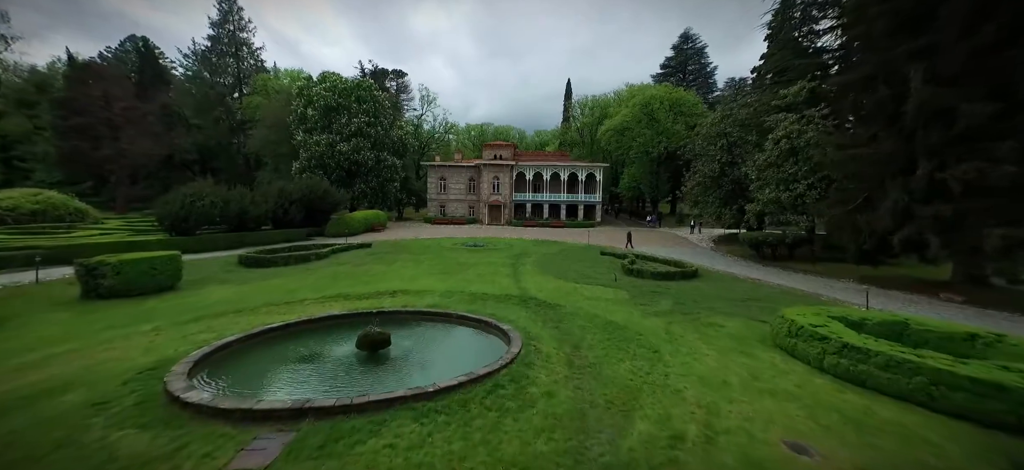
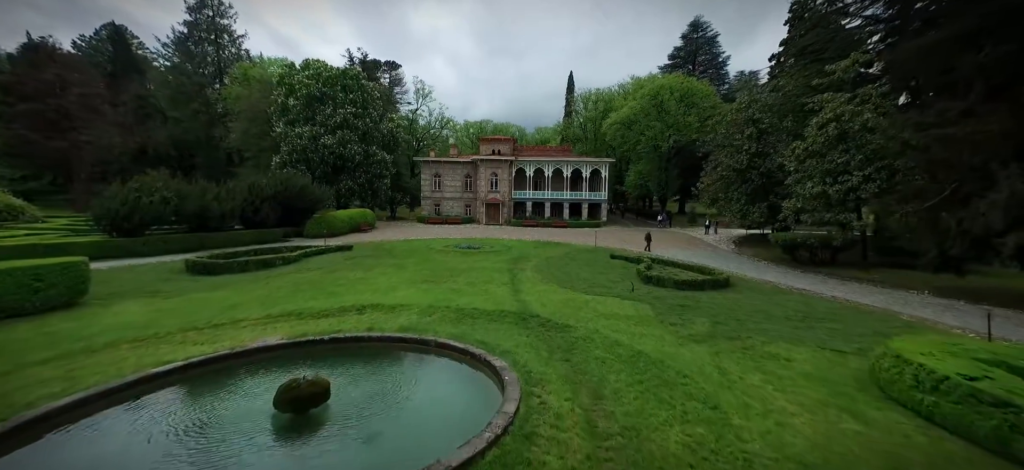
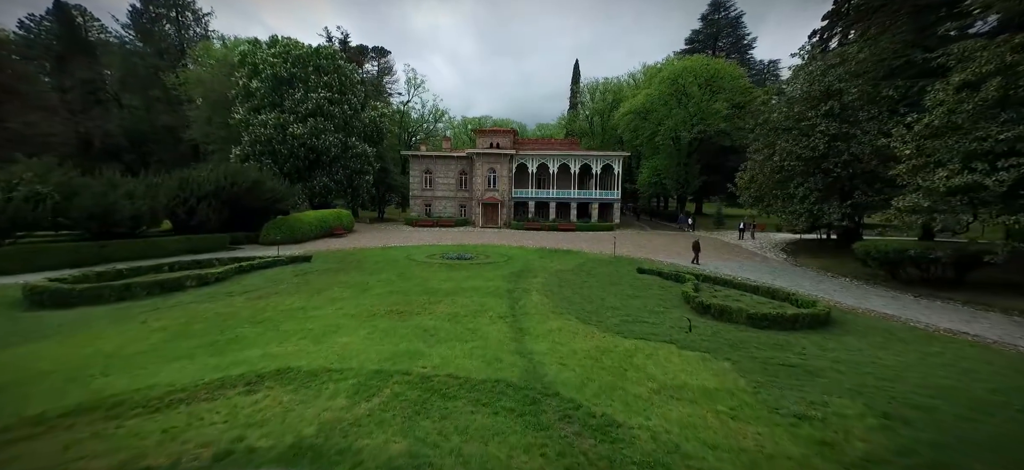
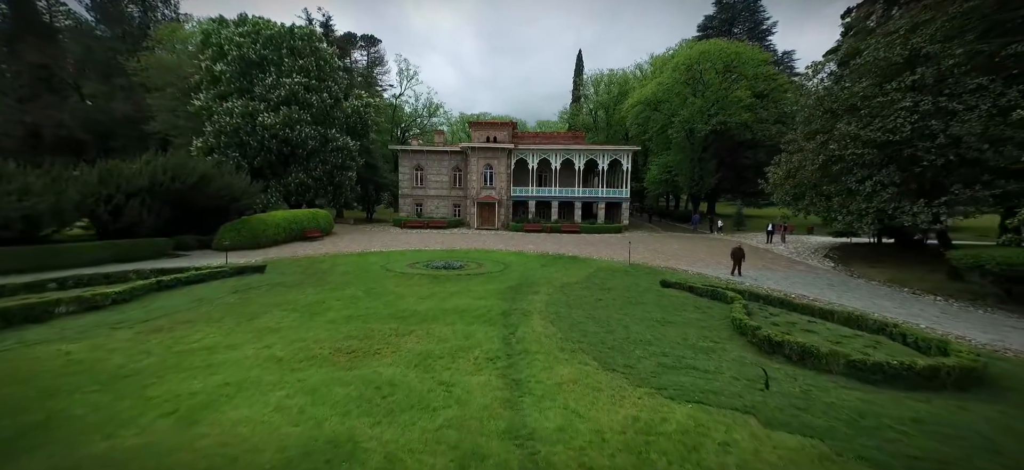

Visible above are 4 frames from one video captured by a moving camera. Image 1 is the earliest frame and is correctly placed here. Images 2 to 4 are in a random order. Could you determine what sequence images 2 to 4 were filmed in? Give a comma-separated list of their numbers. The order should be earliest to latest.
2, 3, 4
